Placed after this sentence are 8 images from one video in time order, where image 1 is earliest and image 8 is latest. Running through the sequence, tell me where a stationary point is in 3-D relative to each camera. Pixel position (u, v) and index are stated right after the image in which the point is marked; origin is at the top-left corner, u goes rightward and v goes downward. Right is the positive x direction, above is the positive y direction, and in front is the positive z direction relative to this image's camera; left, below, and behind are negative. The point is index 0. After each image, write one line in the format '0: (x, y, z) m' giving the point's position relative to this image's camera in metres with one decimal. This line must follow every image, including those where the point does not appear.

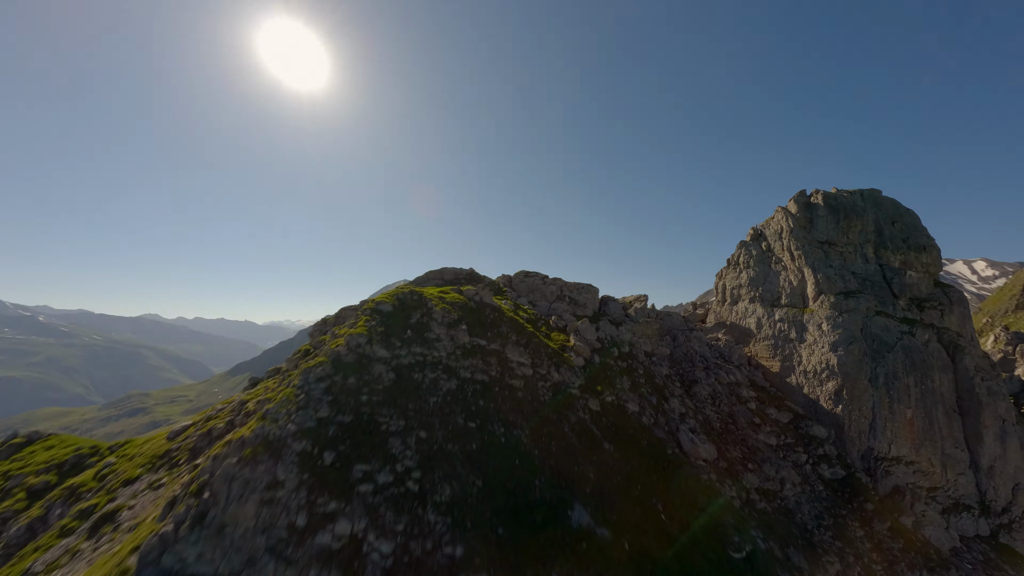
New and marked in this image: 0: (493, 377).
0: (-1.0, -5.2, +17.7) m
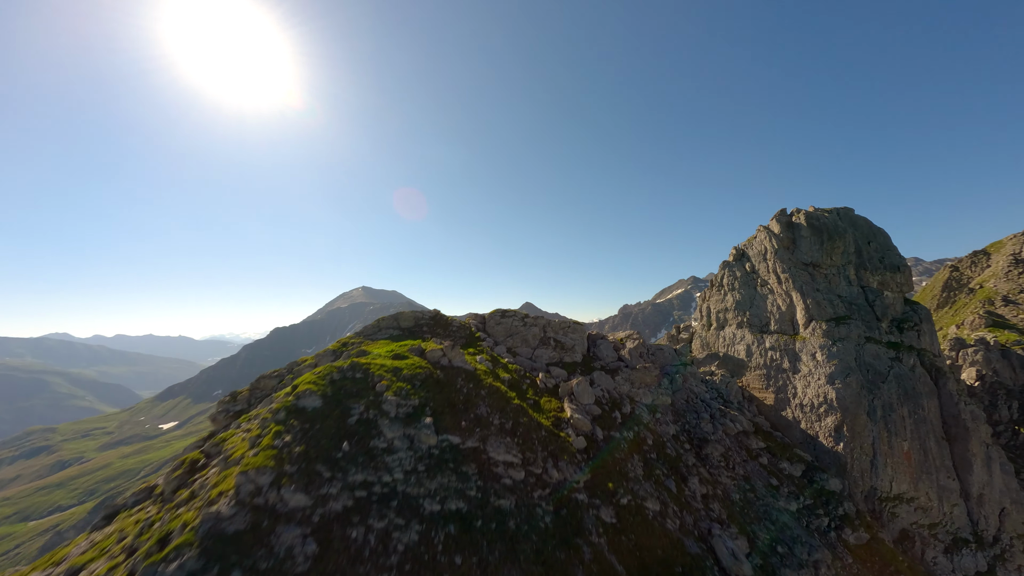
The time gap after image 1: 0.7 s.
0: (-1.6, -8.4, +12.6) m
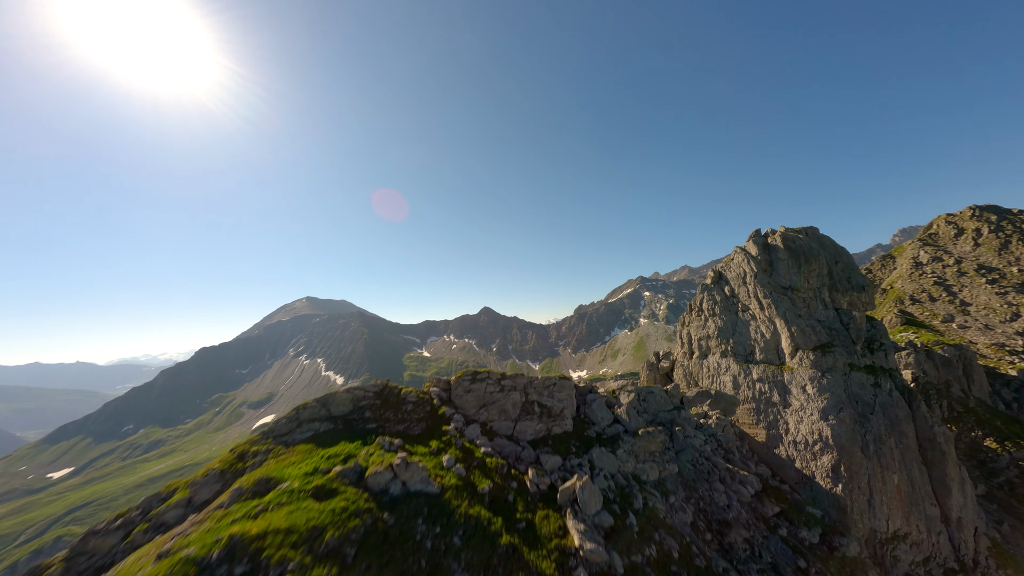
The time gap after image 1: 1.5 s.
0: (-1.4, -11.7, +7.2) m
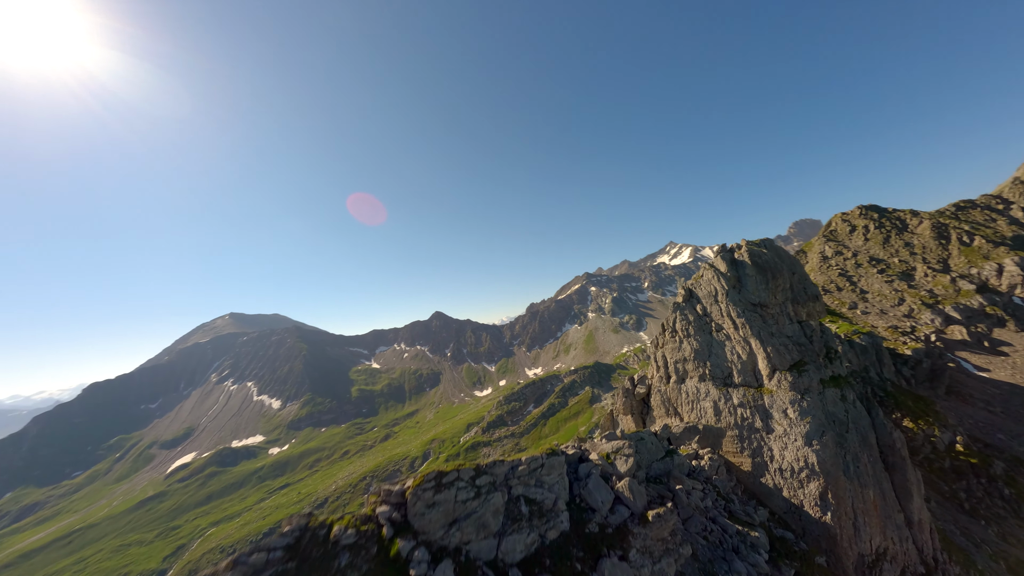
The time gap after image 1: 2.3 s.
0: (-0.2, -14.9, +2.4) m
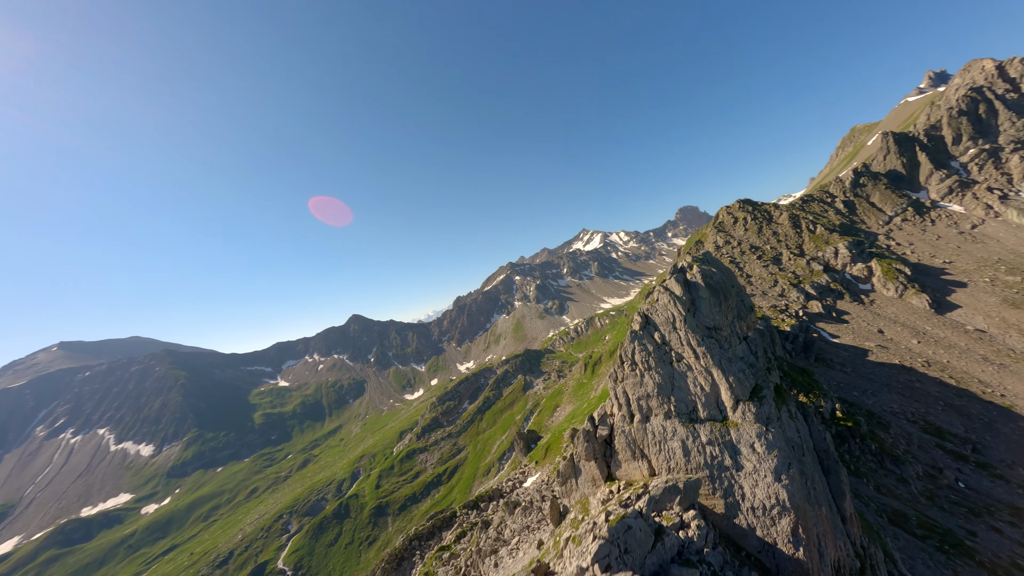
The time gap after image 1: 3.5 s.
0: (+2.8, -19.5, -3.4) m
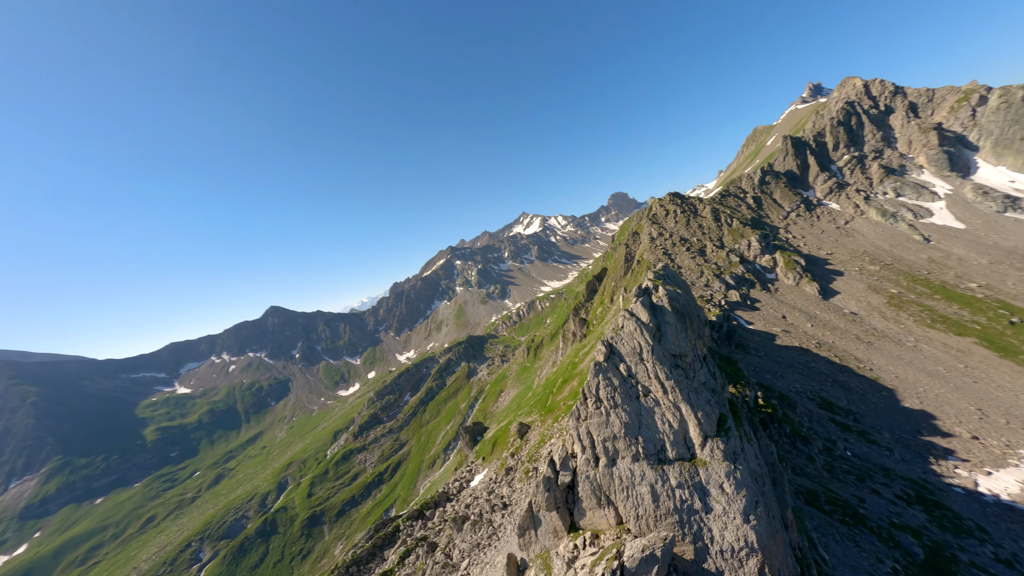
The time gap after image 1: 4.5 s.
0: (+5.0, -23.7, -7.2) m
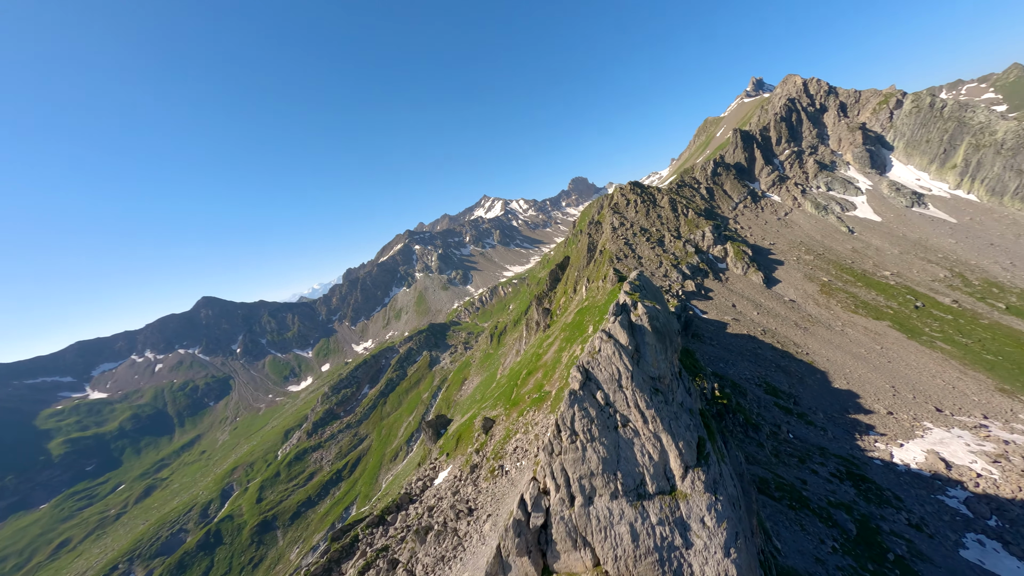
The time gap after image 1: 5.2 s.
0: (+6.6, -26.9, -9.3) m
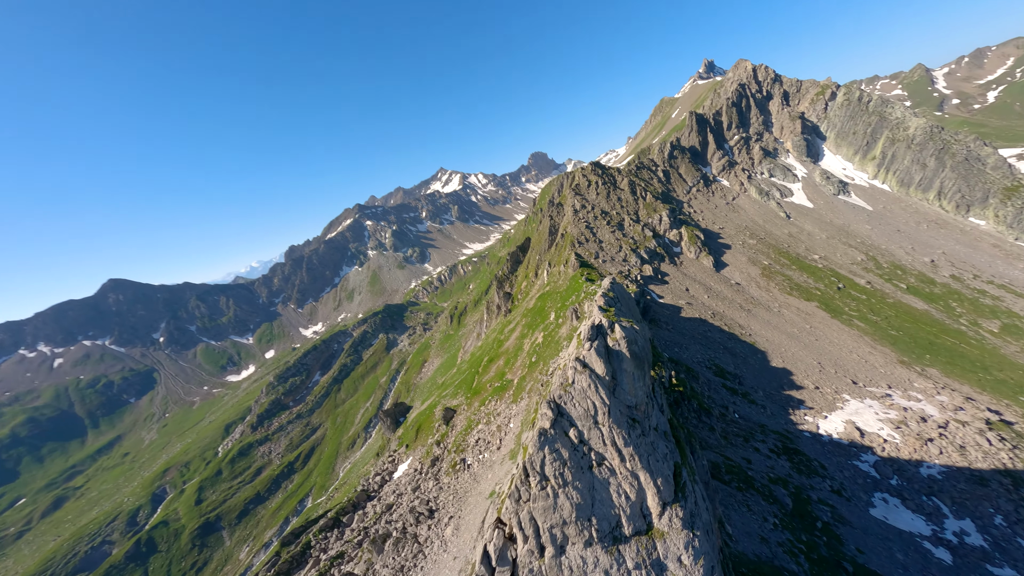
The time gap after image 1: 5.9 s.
0: (+8.2, -30.8, -10.6) m
